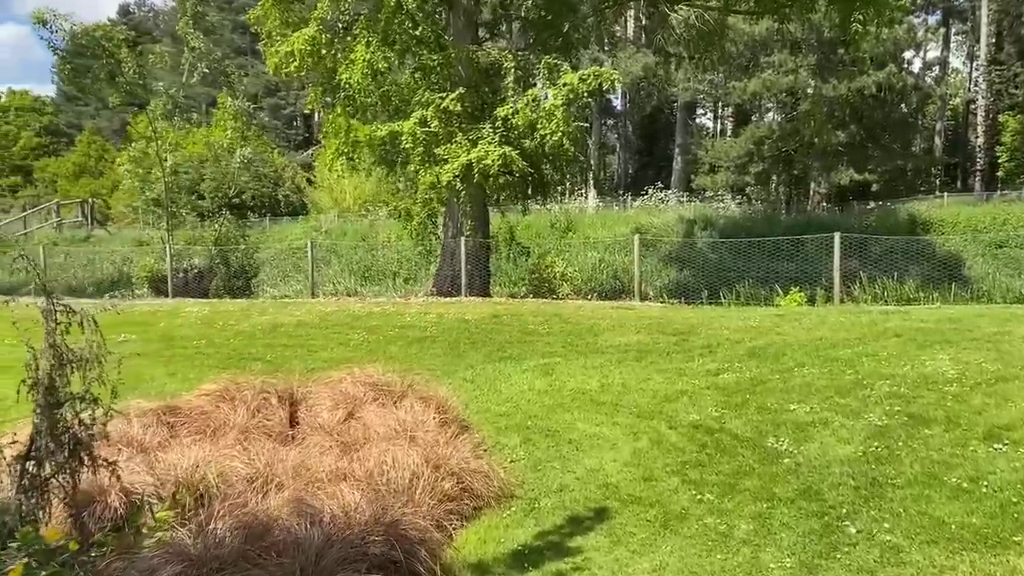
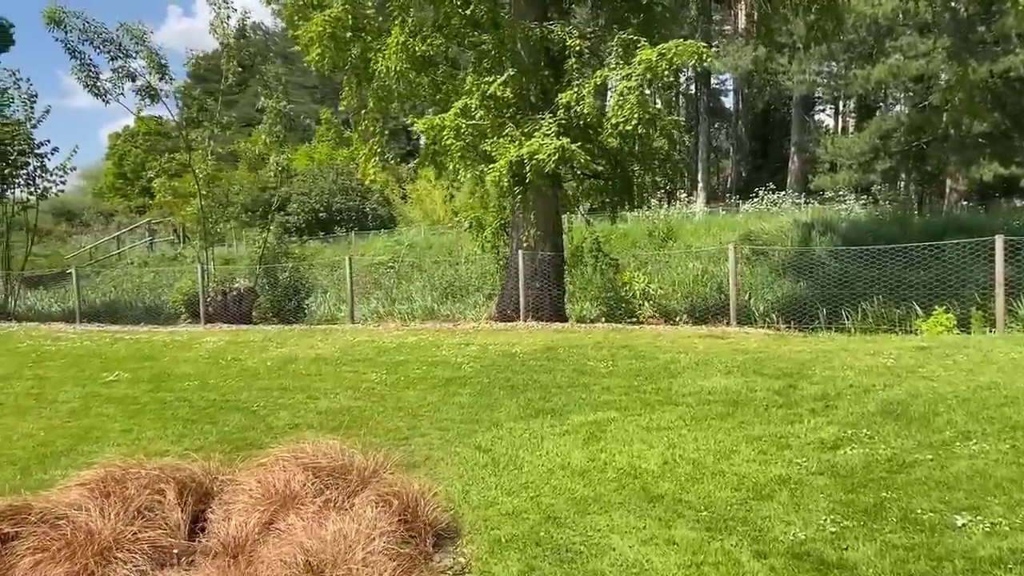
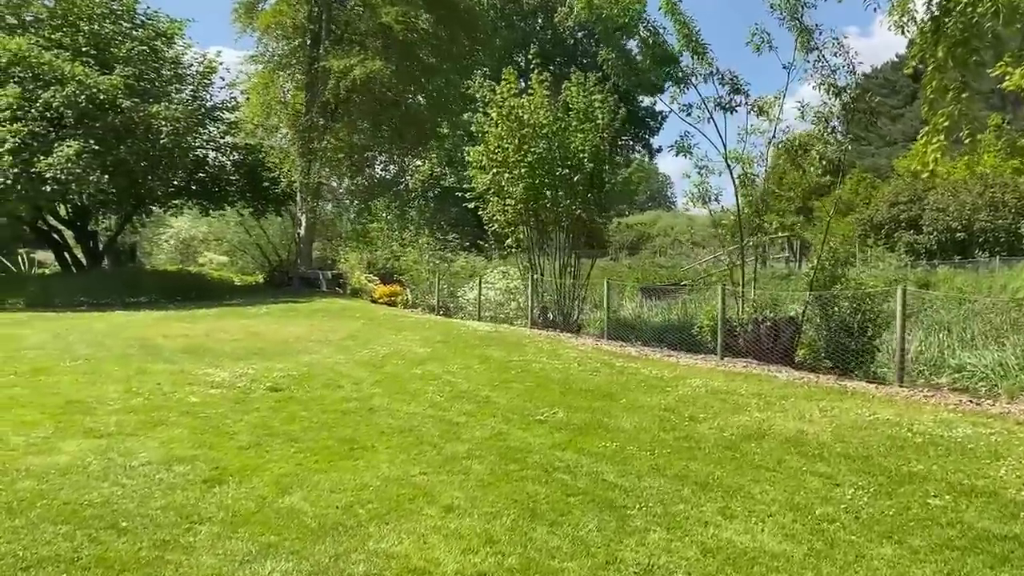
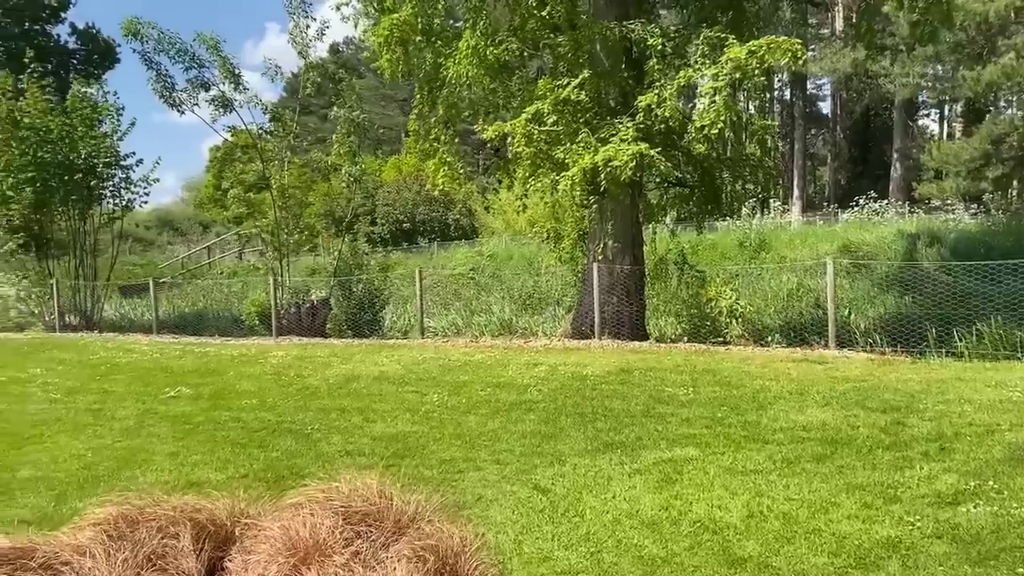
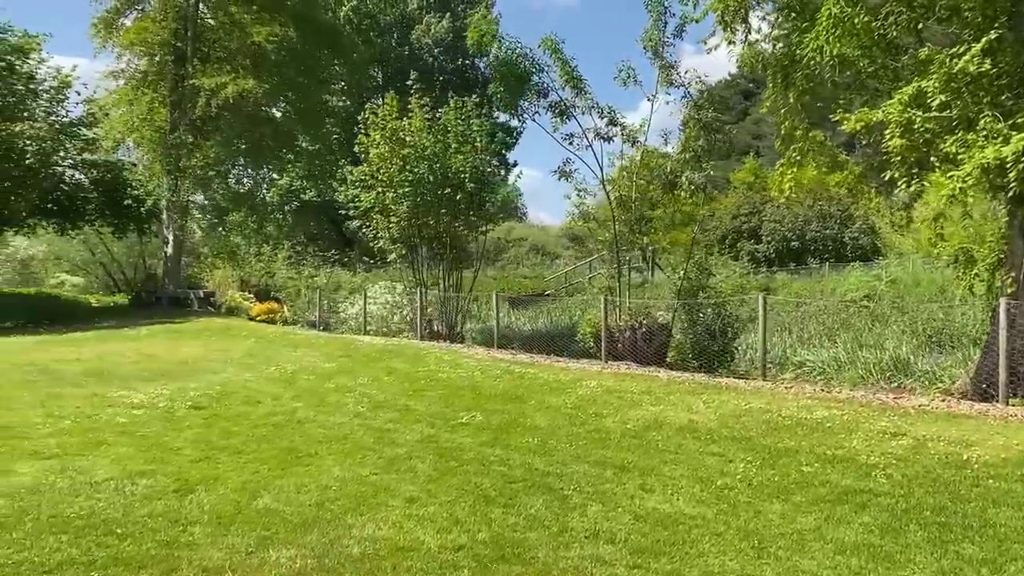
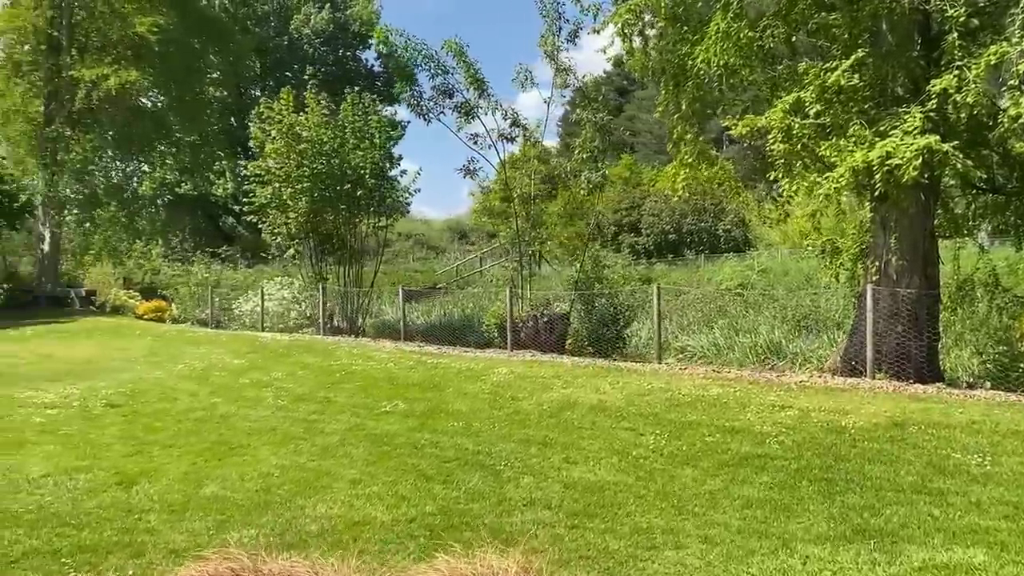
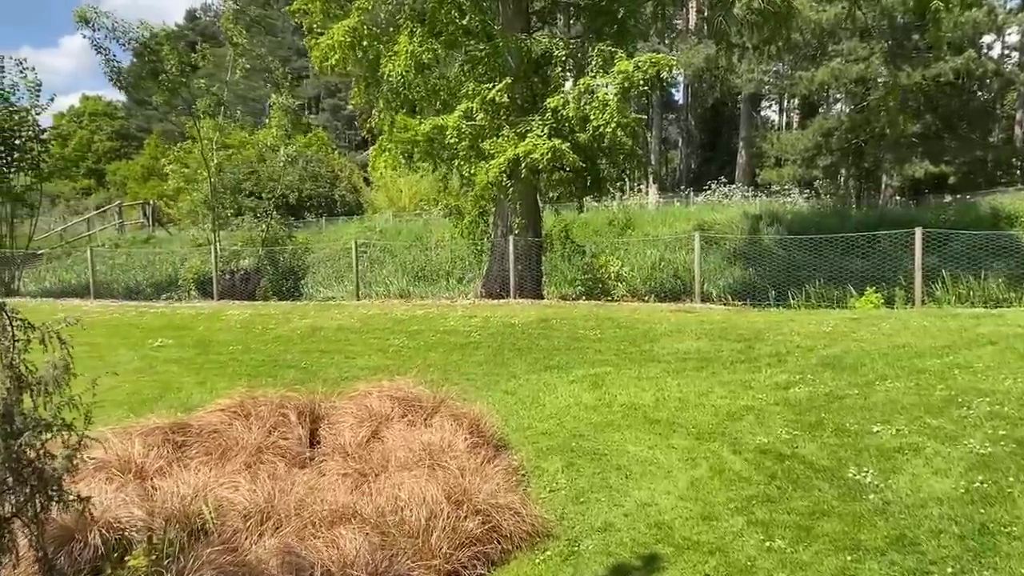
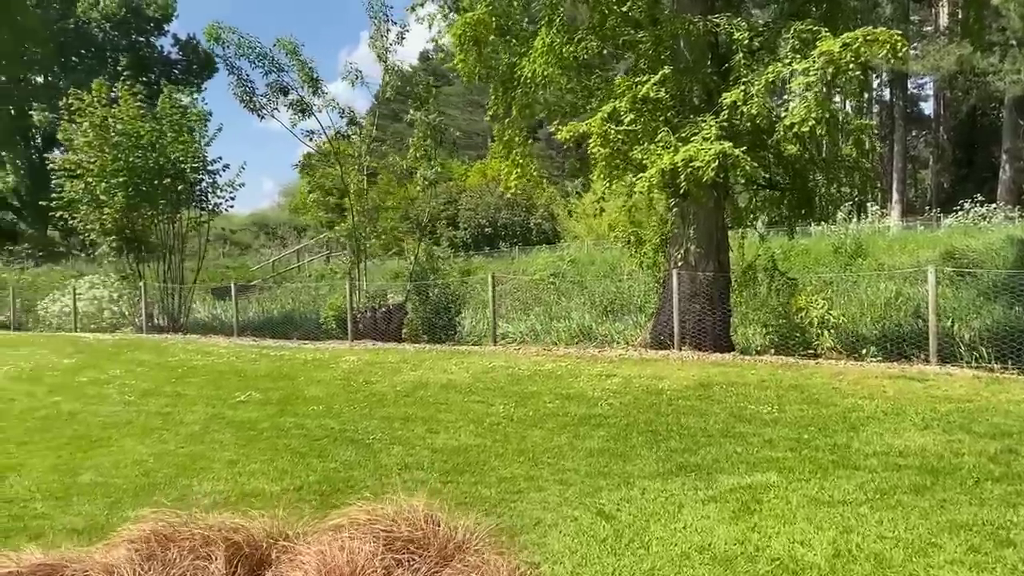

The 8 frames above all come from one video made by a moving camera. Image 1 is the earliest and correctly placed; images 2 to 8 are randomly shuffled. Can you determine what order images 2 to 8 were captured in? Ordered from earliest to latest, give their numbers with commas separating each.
7, 2, 4, 8, 6, 5, 3
